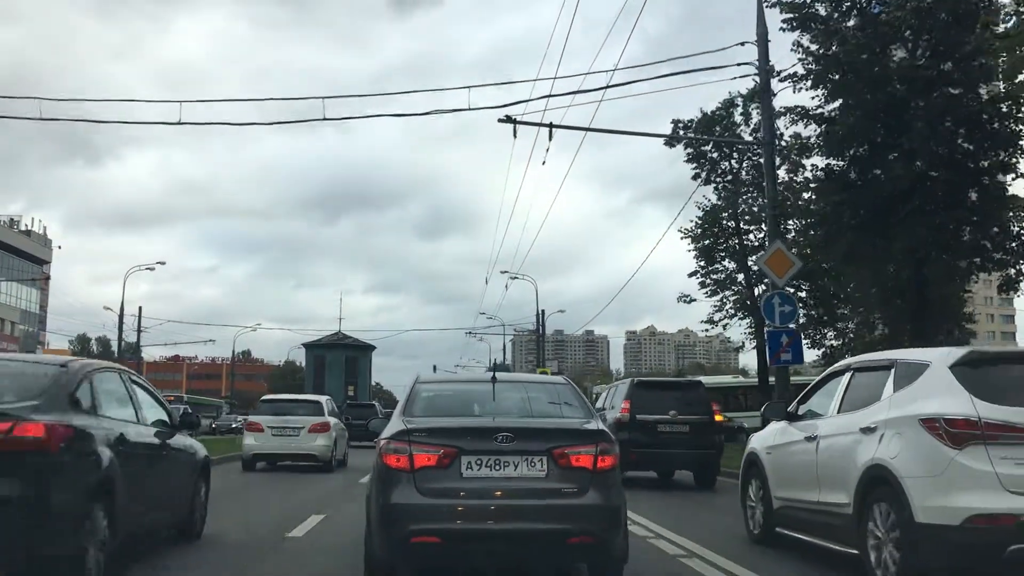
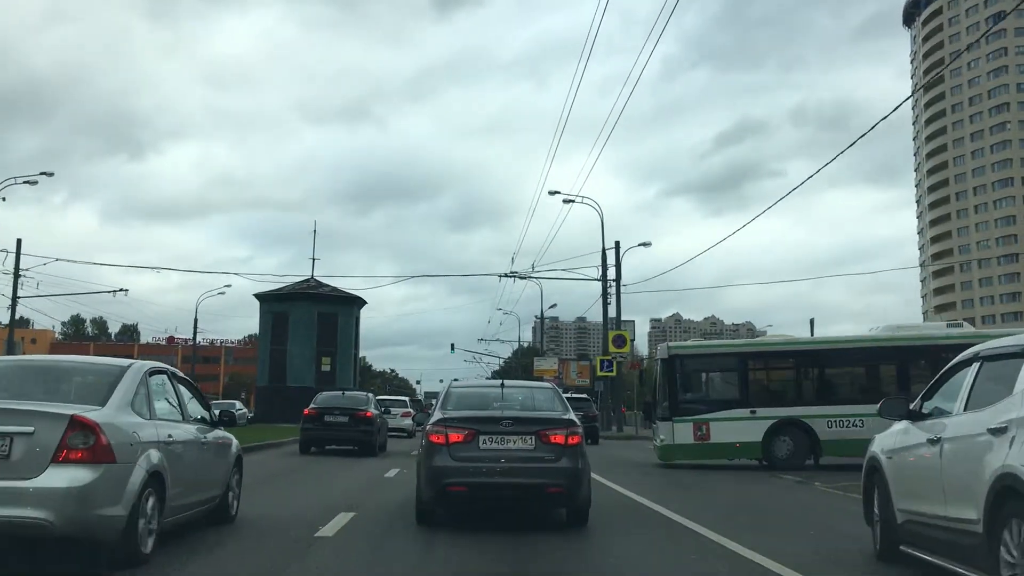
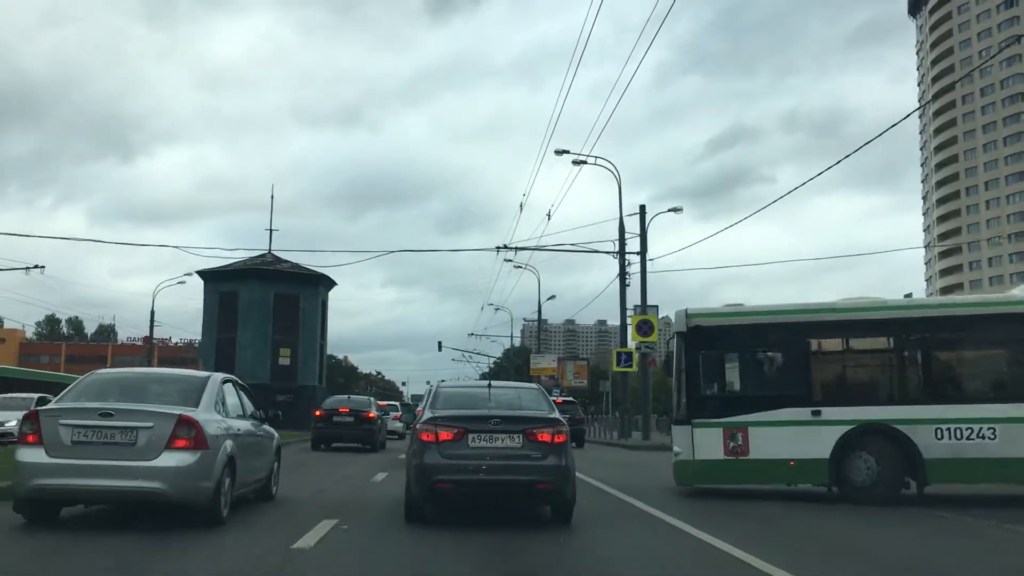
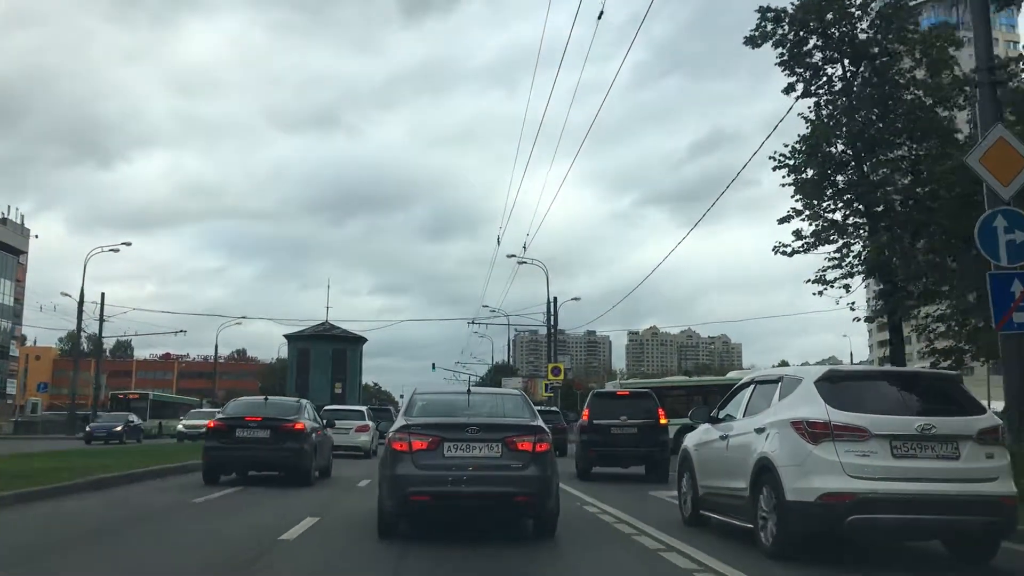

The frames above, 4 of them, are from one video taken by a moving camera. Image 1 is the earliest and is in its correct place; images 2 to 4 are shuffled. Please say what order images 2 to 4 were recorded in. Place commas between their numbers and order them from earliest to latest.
4, 2, 3
